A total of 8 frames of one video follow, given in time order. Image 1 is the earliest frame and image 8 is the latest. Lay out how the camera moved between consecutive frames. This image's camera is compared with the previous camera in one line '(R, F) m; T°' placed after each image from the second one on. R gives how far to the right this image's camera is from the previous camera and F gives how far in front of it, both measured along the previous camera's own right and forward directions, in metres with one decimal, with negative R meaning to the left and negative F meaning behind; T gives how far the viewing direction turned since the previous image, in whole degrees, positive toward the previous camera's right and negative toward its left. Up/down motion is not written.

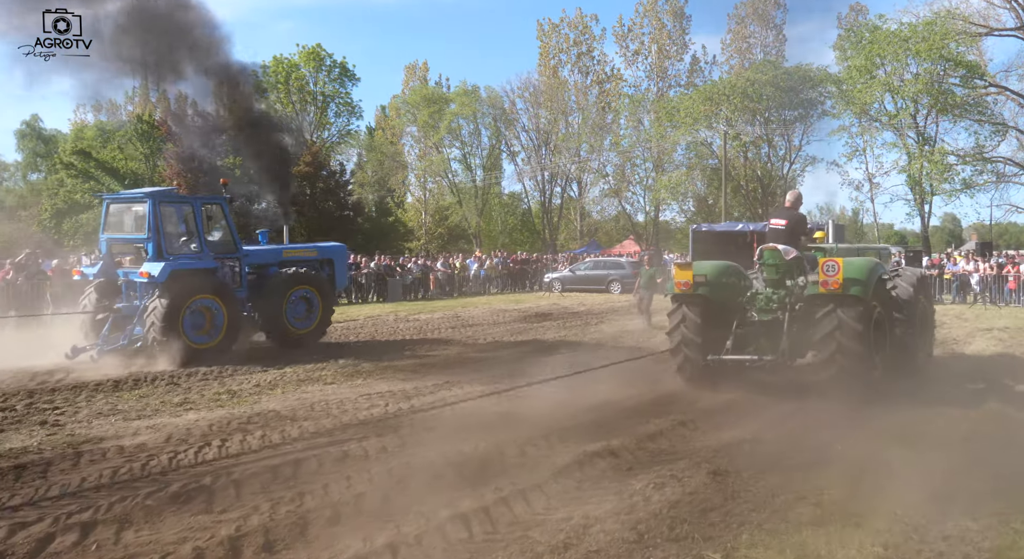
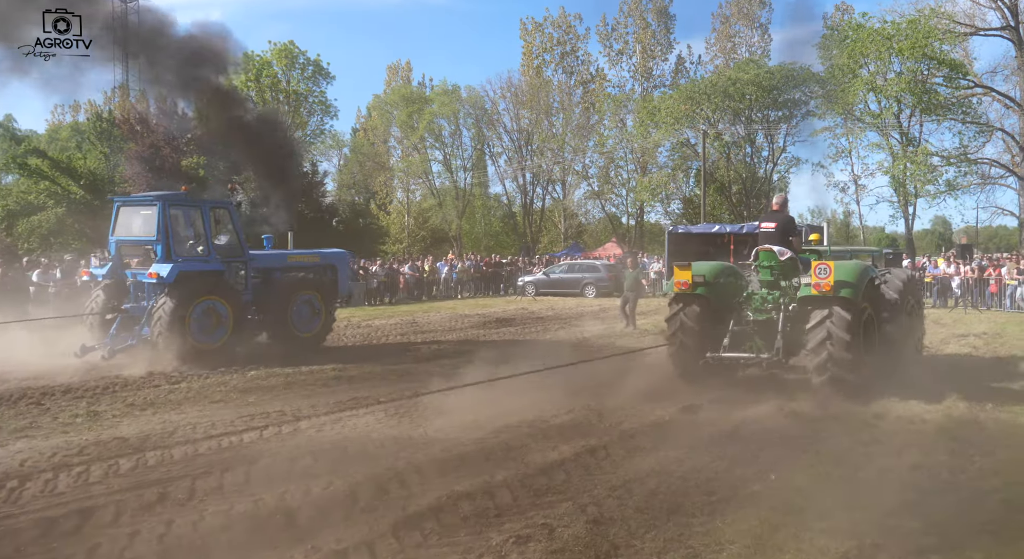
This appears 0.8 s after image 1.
(+0.6, +0.6) m; 0°
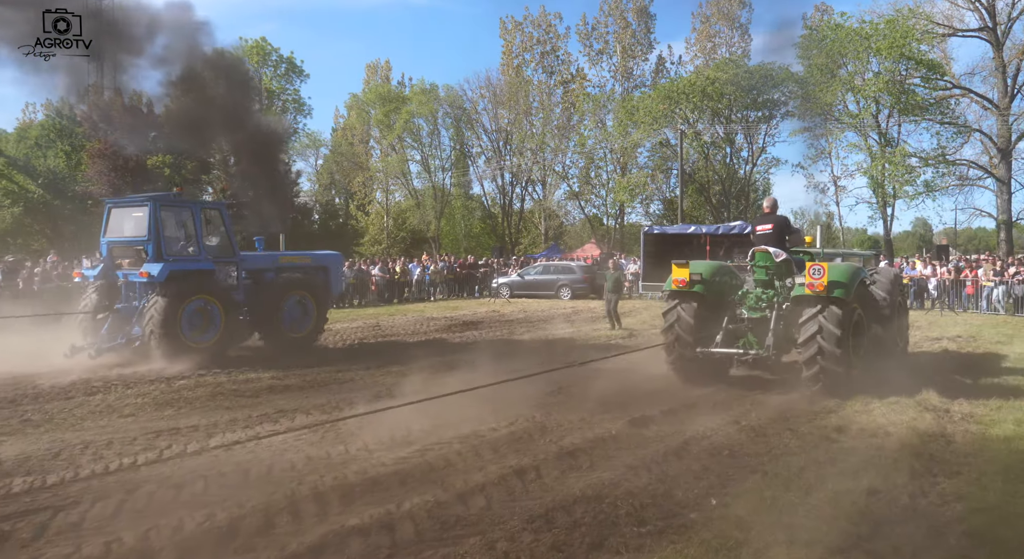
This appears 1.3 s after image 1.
(+0.3, +0.4) m; +1°
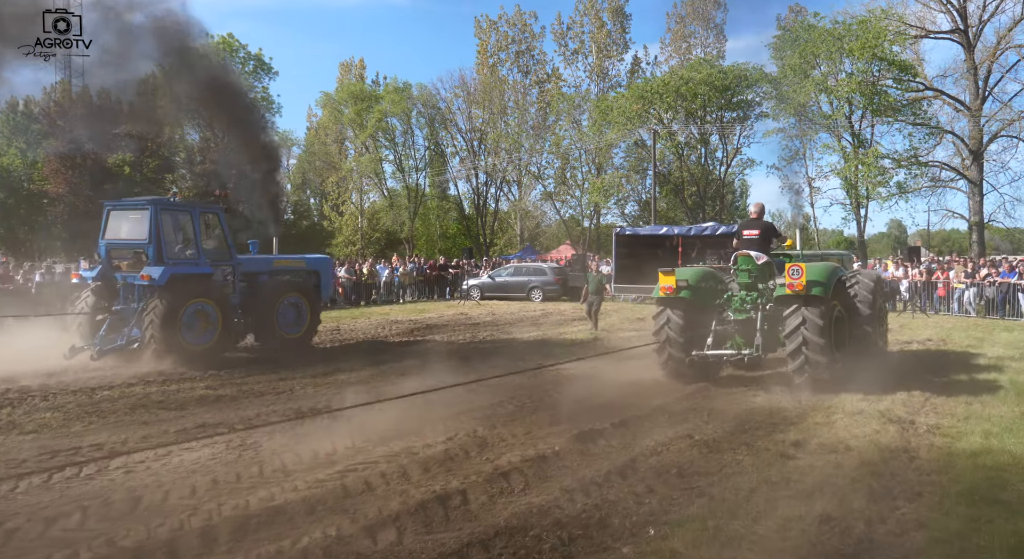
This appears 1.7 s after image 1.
(+0.3, +0.3) m; +1°
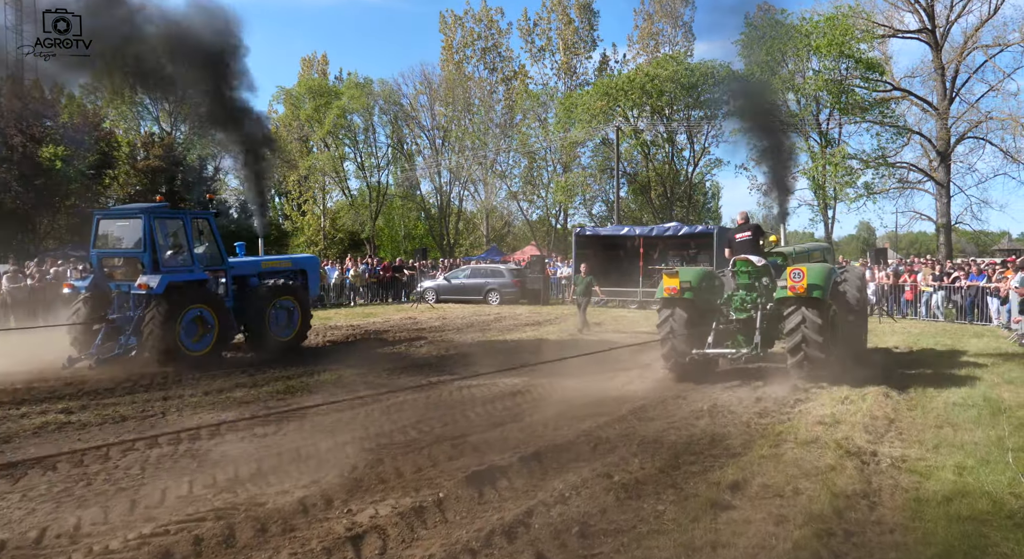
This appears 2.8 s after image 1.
(+0.5, +0.8) m; +2°
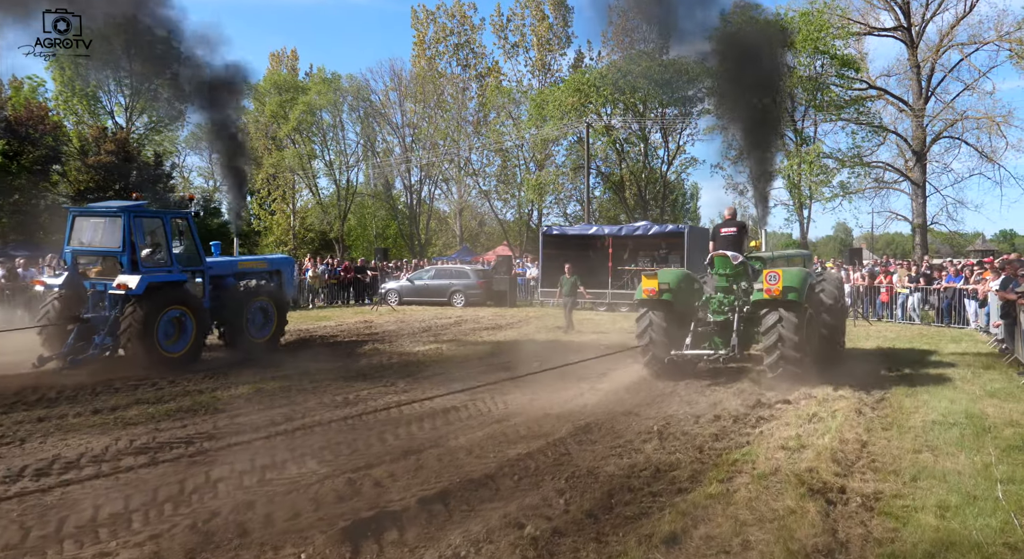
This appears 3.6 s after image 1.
(+0.4, +0.7) m; +1°
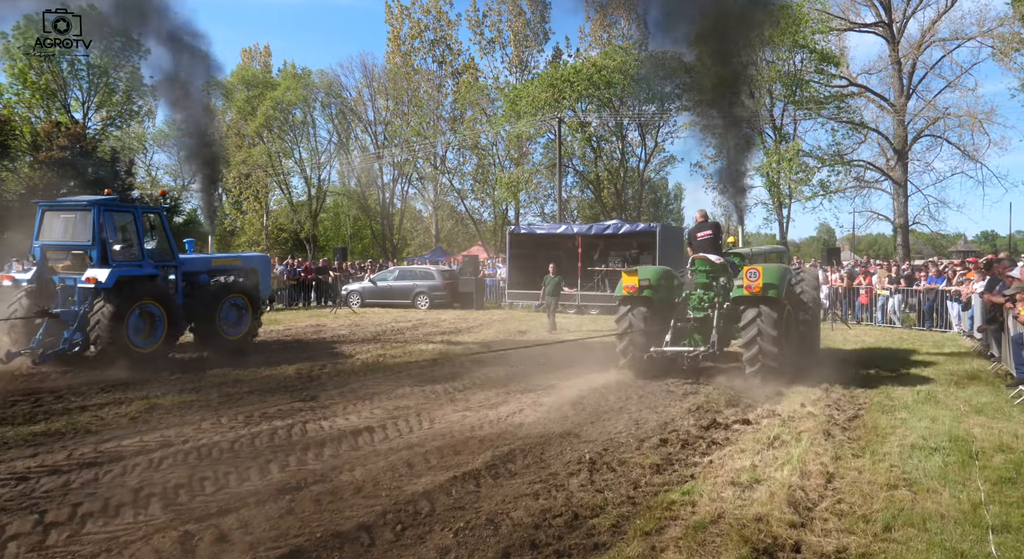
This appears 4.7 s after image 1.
(+0.4, +0.8) m; +1°
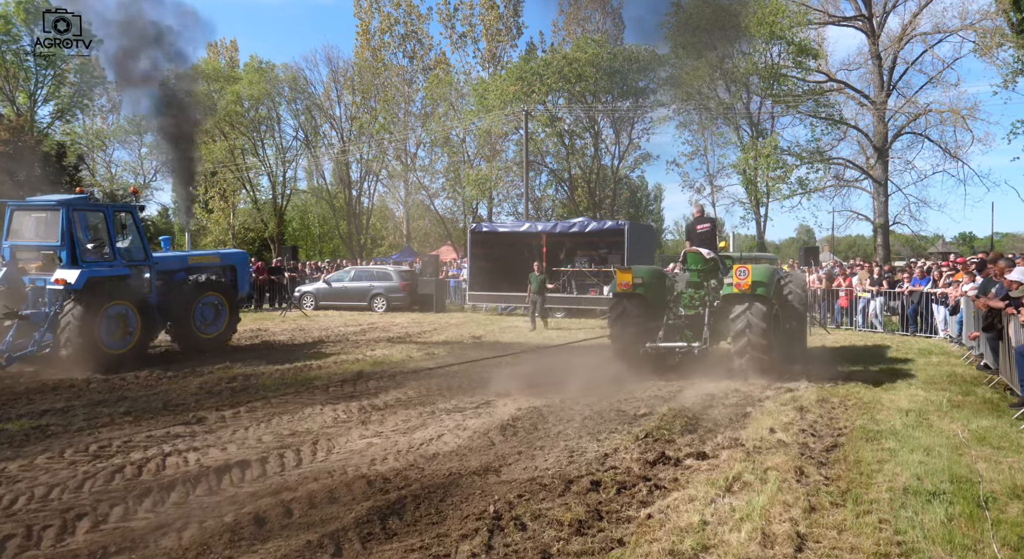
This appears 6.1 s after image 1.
(+0.4, +0.9) m; +1°
